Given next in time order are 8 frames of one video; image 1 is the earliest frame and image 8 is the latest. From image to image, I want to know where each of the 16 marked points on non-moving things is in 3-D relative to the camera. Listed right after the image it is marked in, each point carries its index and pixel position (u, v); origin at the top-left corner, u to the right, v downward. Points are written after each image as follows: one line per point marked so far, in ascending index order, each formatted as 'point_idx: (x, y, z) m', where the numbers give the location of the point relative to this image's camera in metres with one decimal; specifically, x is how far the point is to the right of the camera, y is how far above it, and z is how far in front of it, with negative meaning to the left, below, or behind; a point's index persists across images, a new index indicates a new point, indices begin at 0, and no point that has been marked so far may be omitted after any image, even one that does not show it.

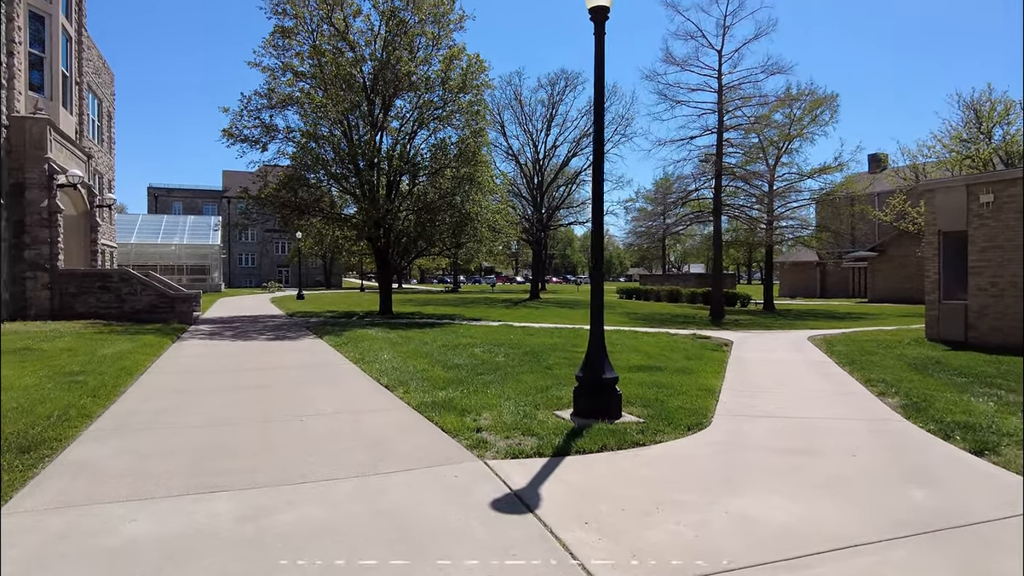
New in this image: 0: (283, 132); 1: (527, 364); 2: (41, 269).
0: (-6.5, +4.5, +18.9) m
1: (+0.2, -0.9, +7.4) m
2: (-10.3, +0.4, +14.4) m
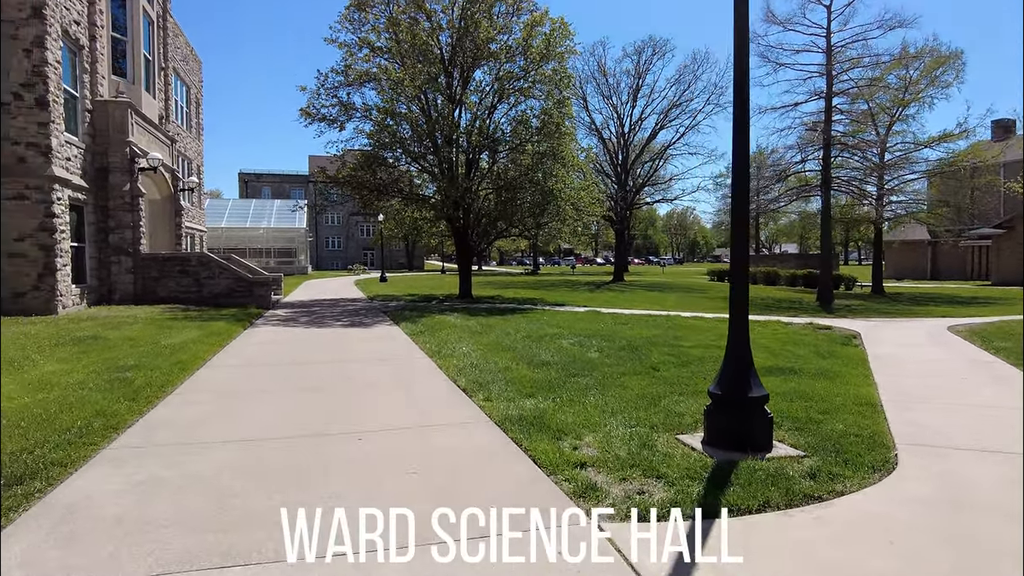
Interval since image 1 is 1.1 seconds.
0: (-4.2, +5.0, +18.3) m
1: (+1.1, -0.7, +6.3) m
2: (-8.4, +0.8, +14.4) m
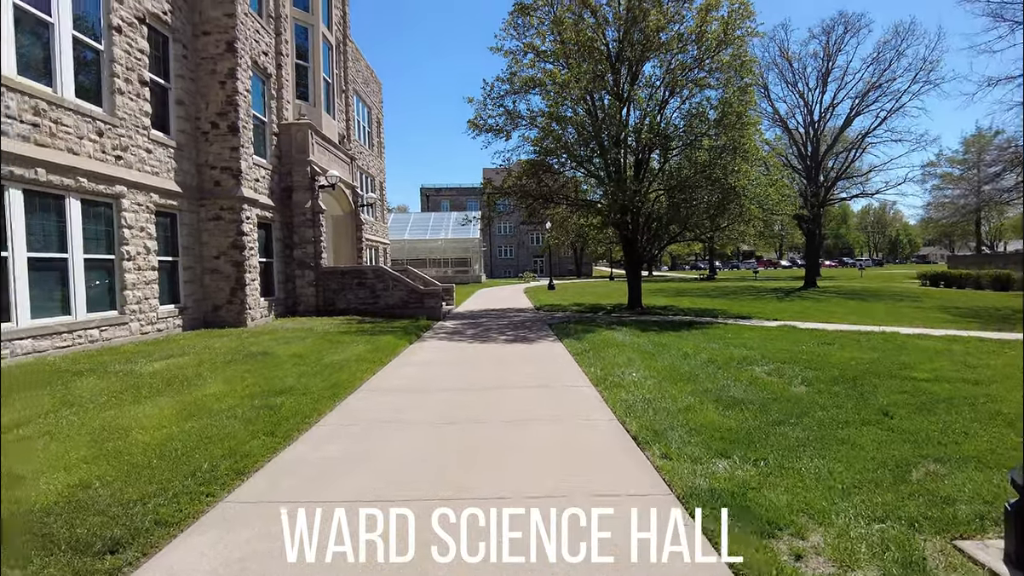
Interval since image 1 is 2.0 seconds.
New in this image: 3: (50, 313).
0: (+0.4, +4.7, +17.9) m
1: (+2.5, -0.9, +4.9) m
2: (-4.7, +0.5, +15.2) m
3: (-6.0, -0.3, +8.6) m
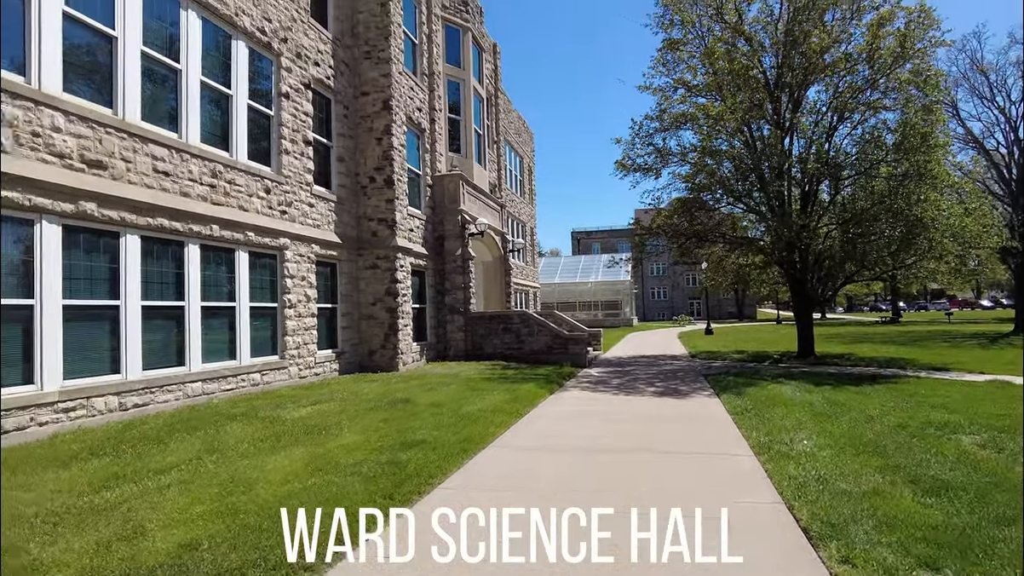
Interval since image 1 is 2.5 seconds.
0: (+4.3, +3.5, +17.1) m
1: (+3.3, -1.2, +3.7) m
2: (-1.3, -0.6, +15.4) m
3: (-4.1, -1.0, +9.2) m
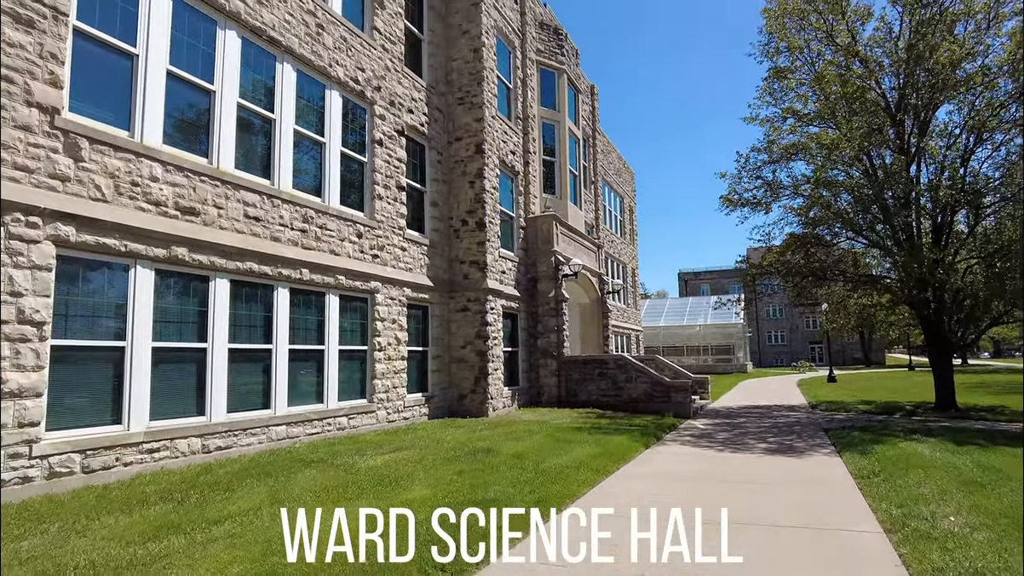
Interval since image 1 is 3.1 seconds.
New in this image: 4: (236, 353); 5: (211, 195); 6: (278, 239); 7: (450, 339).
0: (+6.7, +2.5, +16.0) m
1: (+3.5, -1.3, +2.5) m
2: (+0.9, -1.5, +14.9) m
3: (-2.9, -1.6, +9.2) m
4: (-3.4, -0.8, +8.1) m
5: (-3.6, +1.1, +7.9) m
6: (-3.2, +0.7, +8.9) m
7: (-1.2, -1.0, +12.9) m
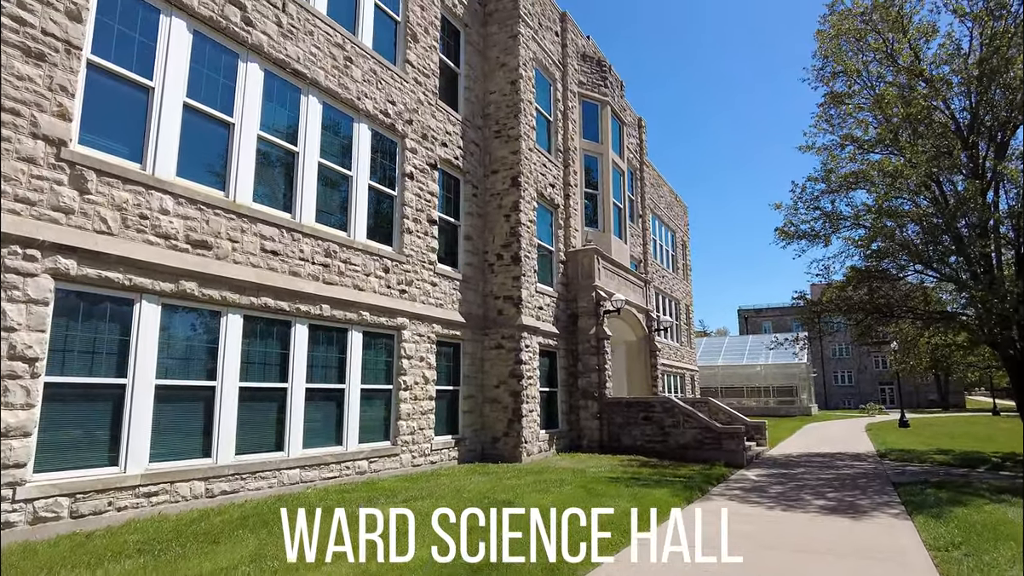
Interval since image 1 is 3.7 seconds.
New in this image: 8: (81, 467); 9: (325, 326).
0: (+7.6, +1.6, +14.9) m
1: (+3.3, -1.4, +1.6) m
2: (+1.7, -2.3, +14.1) m
3: (-2.5, -2.1, +8.8) m
4: (-3.1, -1.2, +7.8) m
5: (-3.3, +0.7, +7.7) m
6: (-2.8, +0.2, +8.6) m
7: (-0.5, -1.7, +12.3) m
8: (-4.0, -1.7, +6.1) m
9: (-2.6, -0.5, +9.0) m
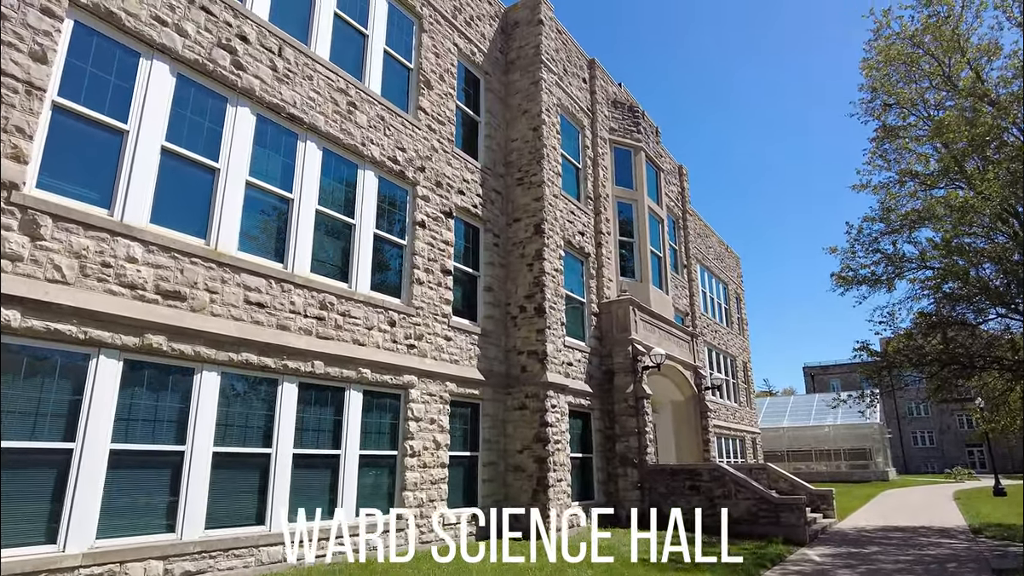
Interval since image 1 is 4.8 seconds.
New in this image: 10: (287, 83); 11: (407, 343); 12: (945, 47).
0: (+8.2, +0.6, +13.4) m
1: (+2.8, -1.2, +0.3) m
2: (+2.3, -3.4, +12.7) m
3: (-2.4, -2.7, +7.9) m
4: (-3.1, -1.8, +7.0) m
5: (-3.3, +0.1, +7.1) m
6: (-2.7, -0.5, +7.9) m
7: (-0.1, -2.6, +11.3) m
8: (-4.1, -2.1, +5.3) m
9: (-2.4, -1.2, +8.2) m
10: (-2.9, +2.7, +8.6) m
11: (-1.5, -0.8, +9.7) m
12: (+8.4, +4.7, +12.8) m
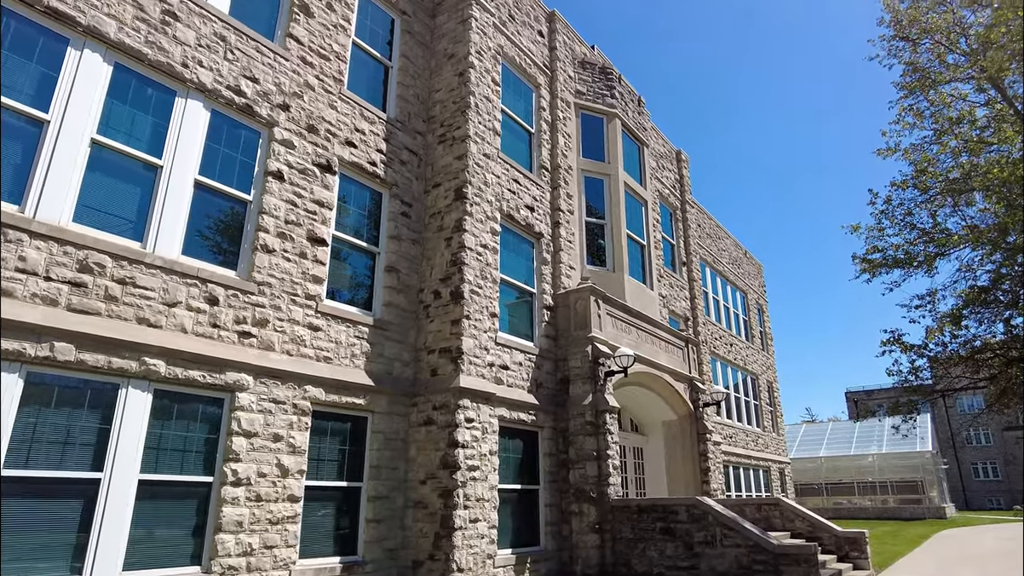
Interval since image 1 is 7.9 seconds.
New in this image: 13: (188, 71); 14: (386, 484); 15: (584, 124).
0: (+7.0, +1.0, +10.3) m
1: (+0.8, -0.3, -2.5) m
2: (+1.2, -3.1, +9.8) m
3: (-3.8, -2.3, +5.3) m
4: (-4.6, -1.3, +4.5) m
5: (-4.9, +0.6, +4.7) m
6: (-4.2, 0.0, +5.5) m
7: (-1.3, -2.3, +8.5) m
8: (-5.7, -1.5, +2.9) m
9: (-3.9, -0.8, +5.7) m
10: (-4.4, +3.1, +6.3) m
11: (-2.9, -0.4, +7.1) m
12: (+7.2, +5.1, +9.9) m
13: (-3.6, +2.4, +7.2) m
14: (-1.6, -2.4, +8.3) m
15: (+1.5, +3.3, +13.3) m
